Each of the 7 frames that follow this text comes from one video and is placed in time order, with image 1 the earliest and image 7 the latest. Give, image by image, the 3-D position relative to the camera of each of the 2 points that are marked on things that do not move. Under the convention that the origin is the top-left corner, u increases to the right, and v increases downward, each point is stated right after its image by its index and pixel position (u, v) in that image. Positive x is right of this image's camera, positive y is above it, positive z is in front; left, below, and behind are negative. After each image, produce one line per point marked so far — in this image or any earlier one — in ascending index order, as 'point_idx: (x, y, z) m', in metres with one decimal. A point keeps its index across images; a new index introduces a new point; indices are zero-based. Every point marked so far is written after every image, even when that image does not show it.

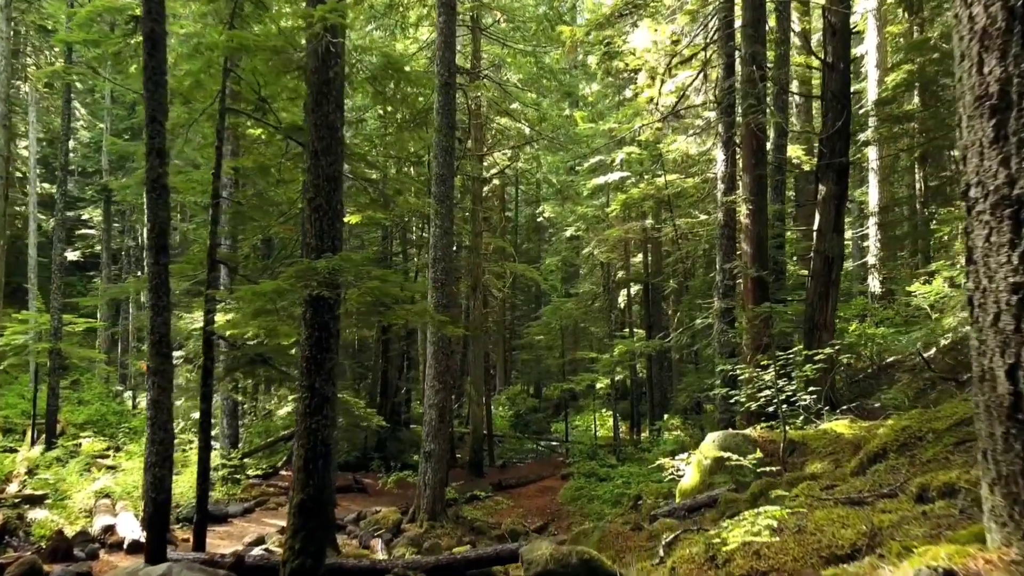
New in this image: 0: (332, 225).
0: (-1.4, +0.5, +6.2) m
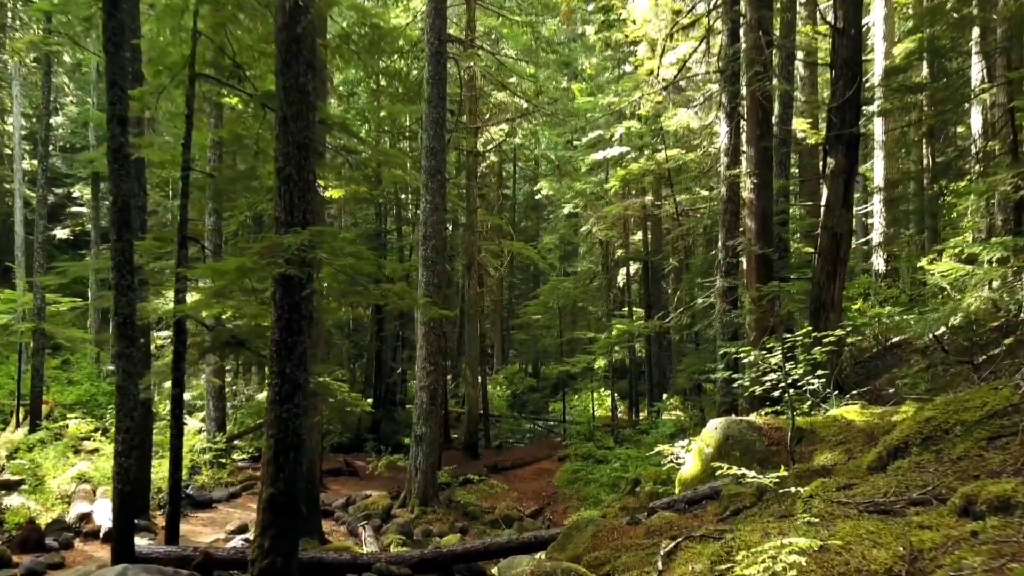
0: (-1.5, +0.7, +5.7) m
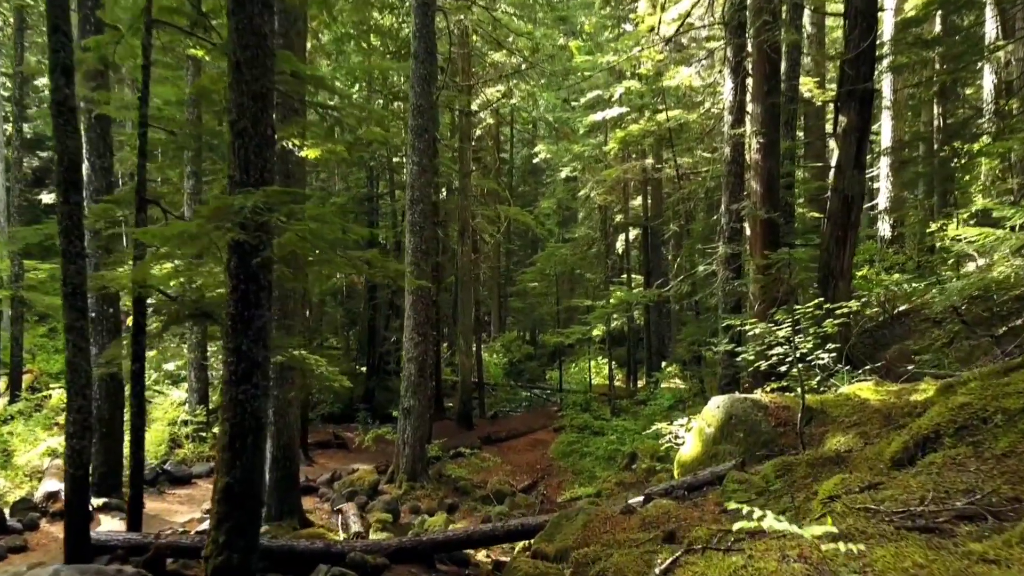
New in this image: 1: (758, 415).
0: (-1.7, +0.9, +5.1) m
1: (+2.0, -1.0, +6.3) m
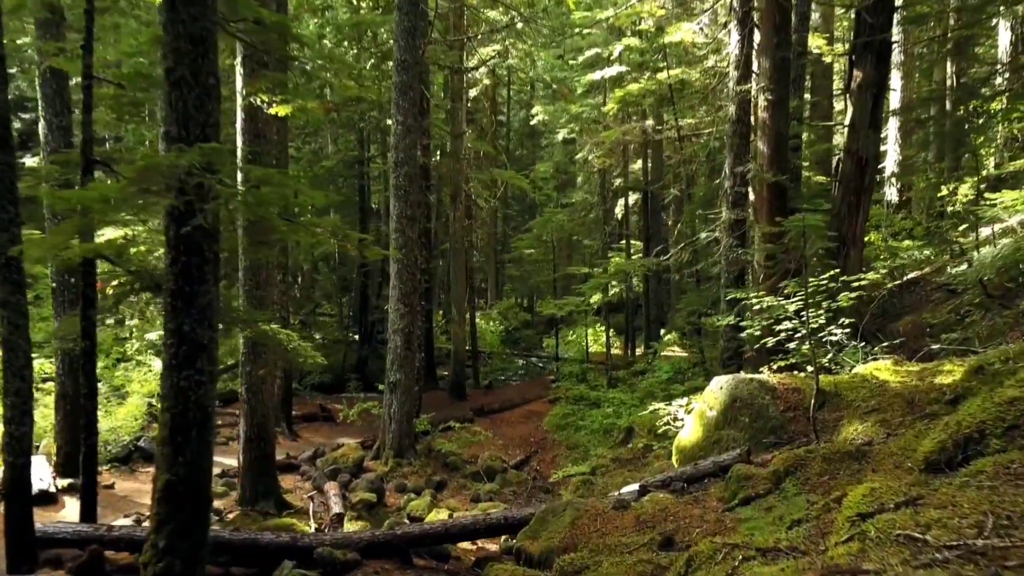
0: (-1.8, +1.1, +4.5) m
1: (+1.9, -0.8, +5.8) m
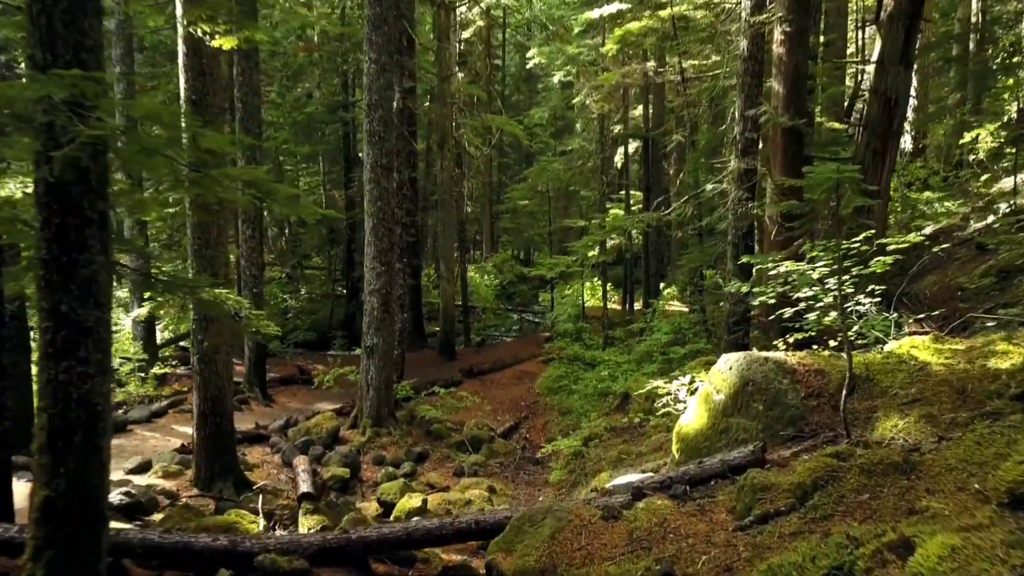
0: (-2.0, +1.2, +3.5) m
1: (+1.7, -0.6, +4.9) m
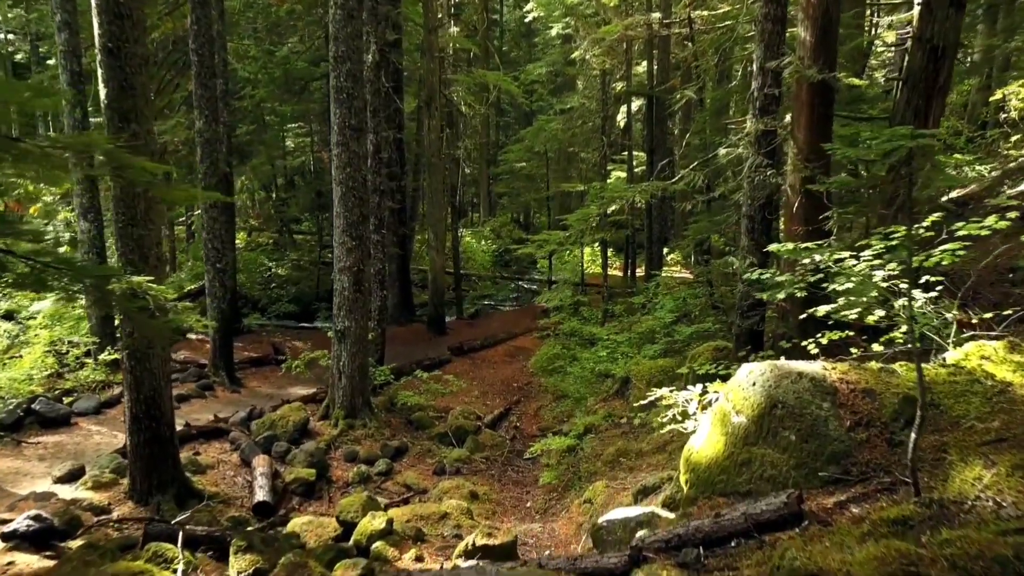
0: (-2.1, +1.1, +2.3) m
1: (+1.5, -0.6, +3.9) m
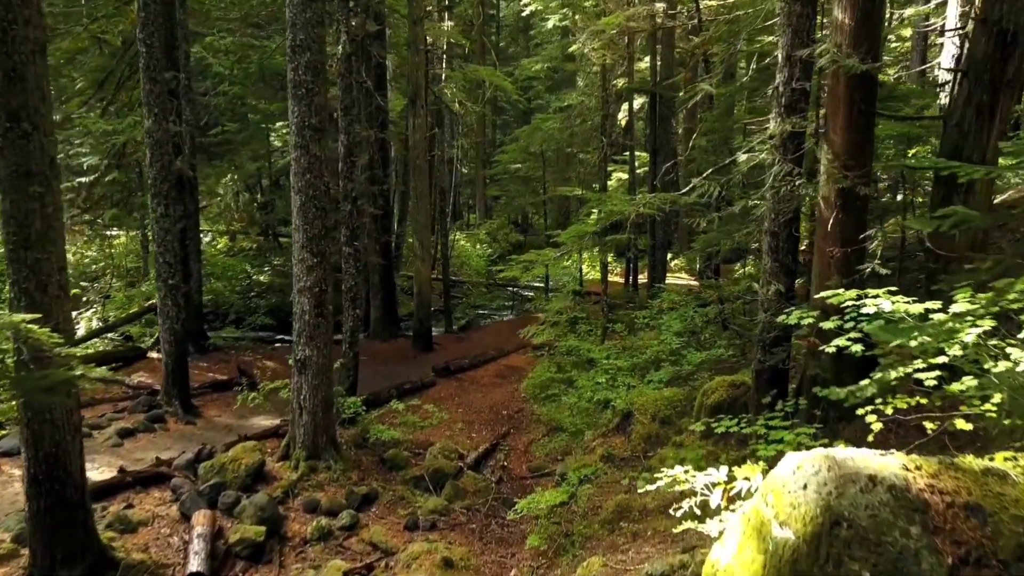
0: (-2.3, +0.9, +1.2) m
1: (+1.4, -0.9, +2.7) m
